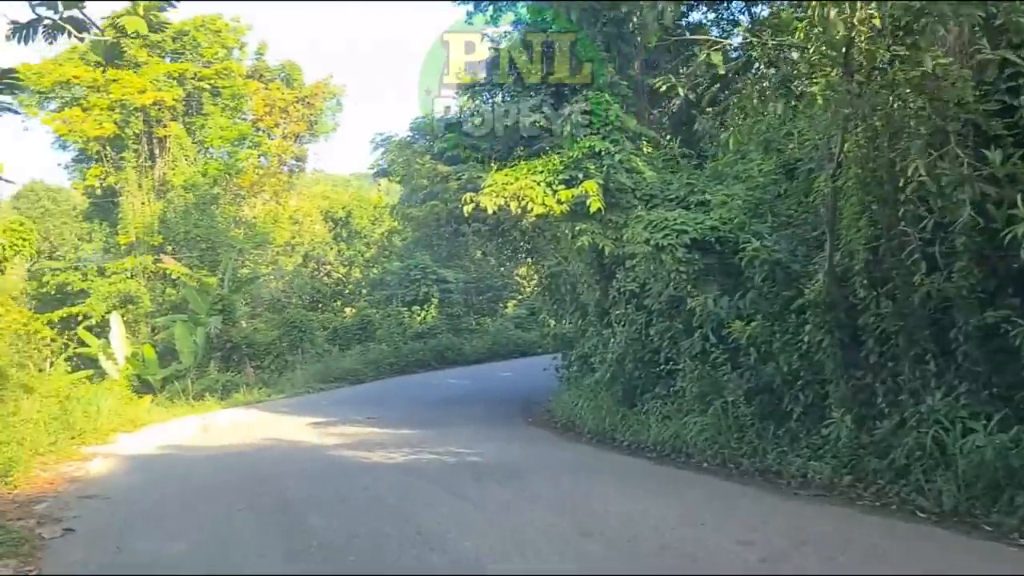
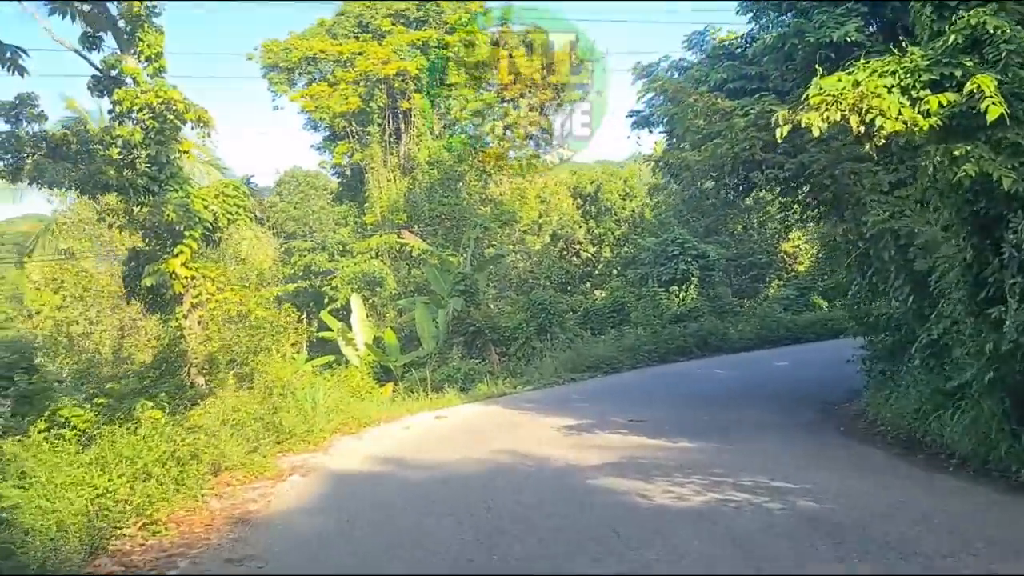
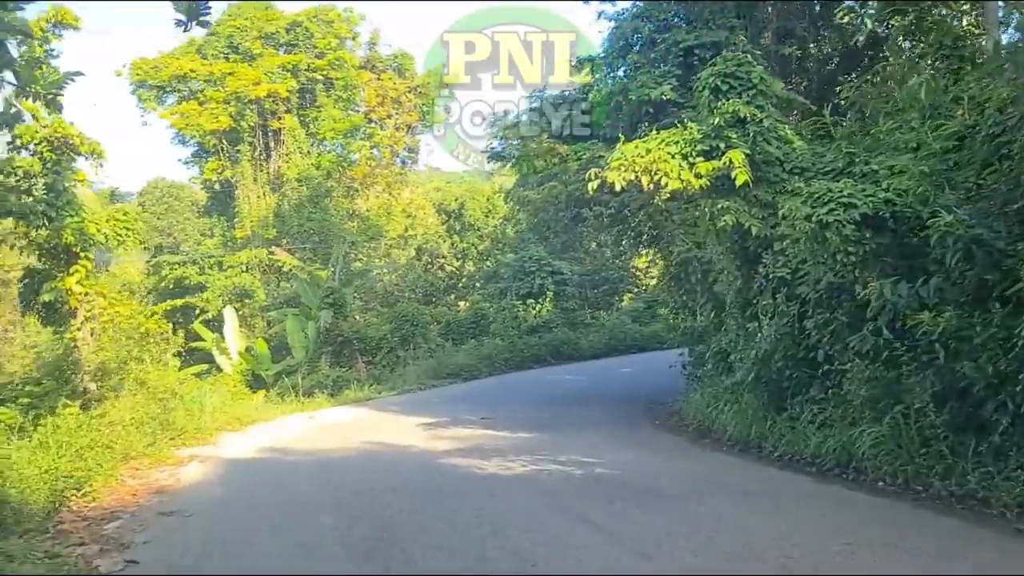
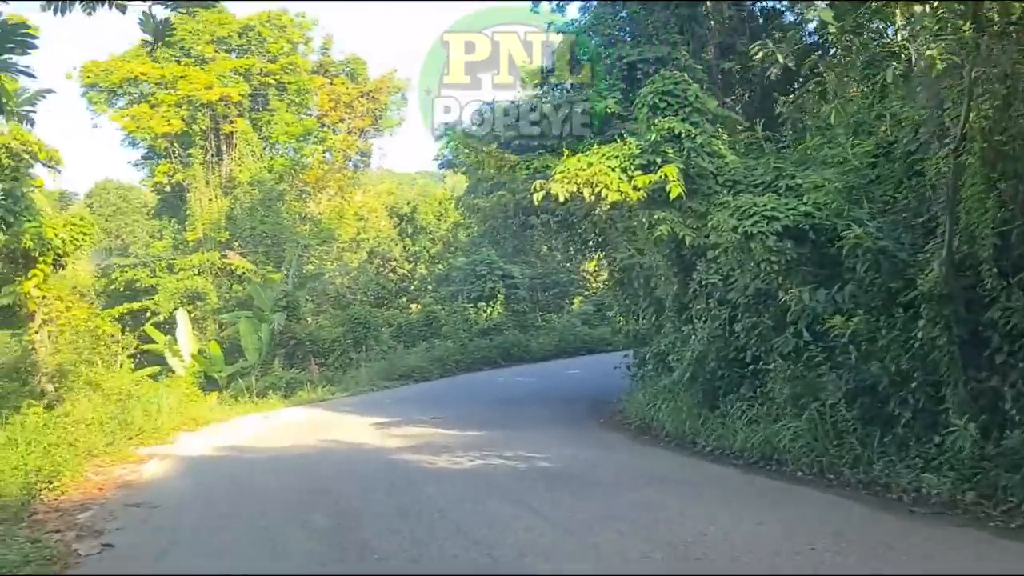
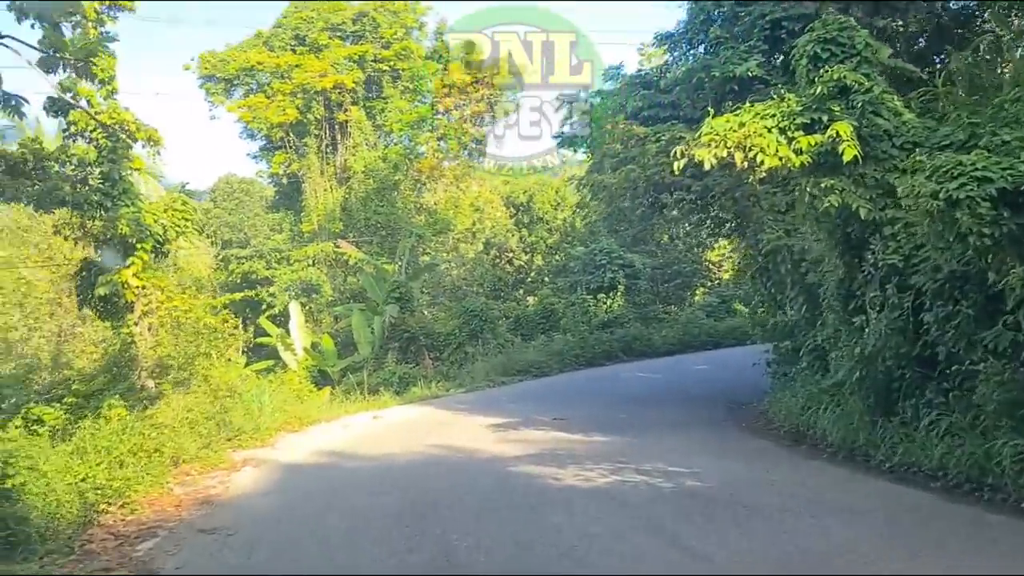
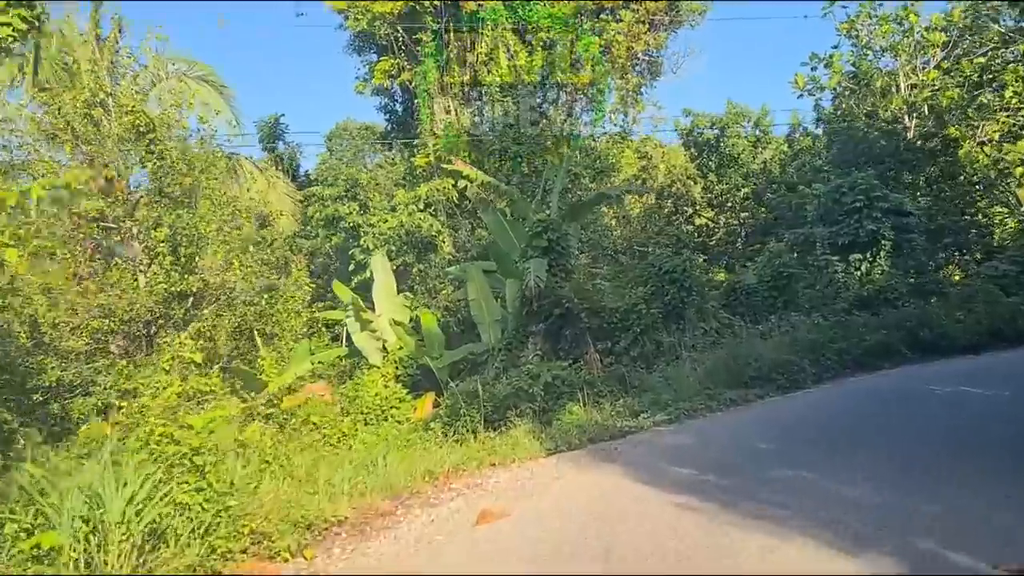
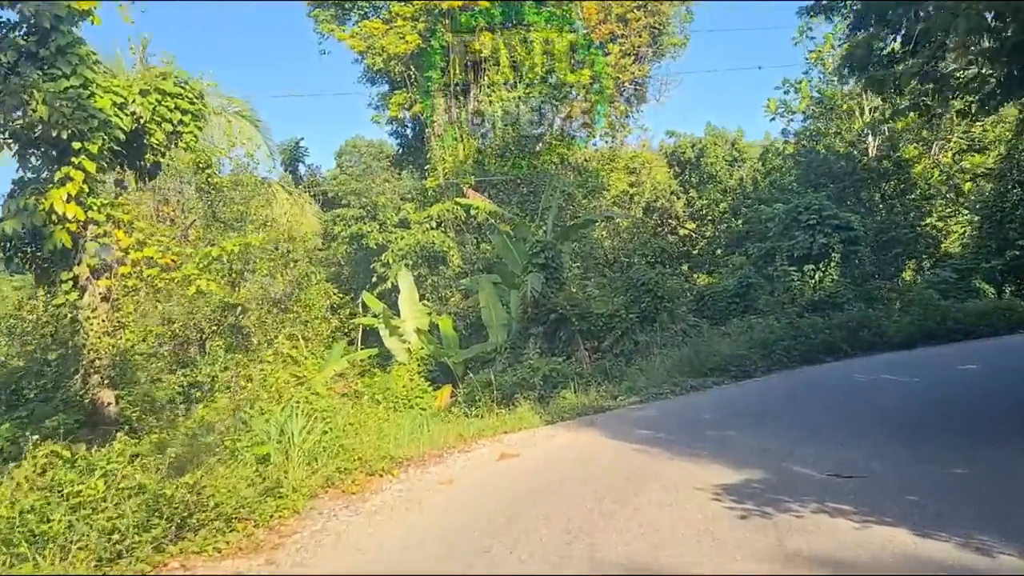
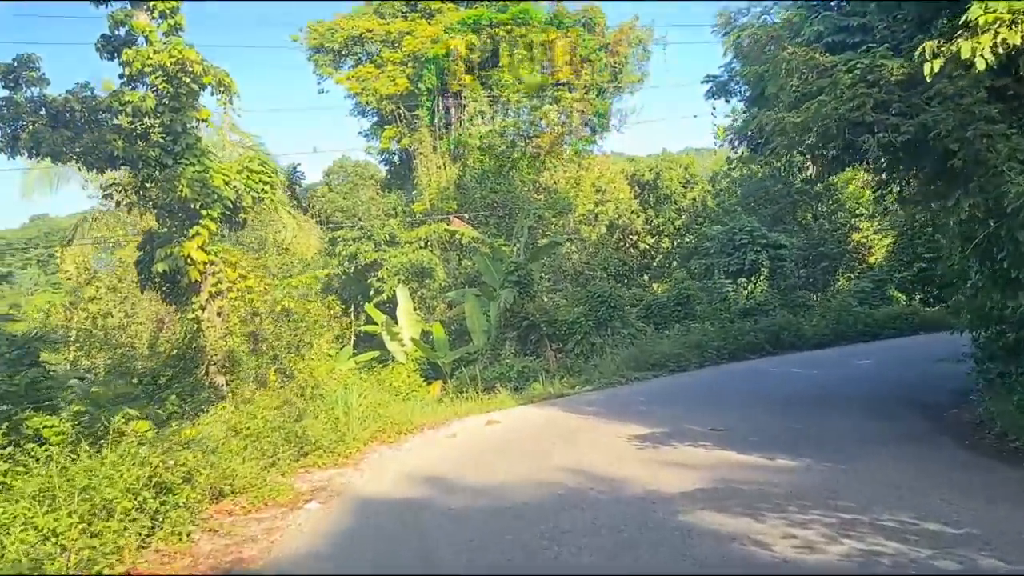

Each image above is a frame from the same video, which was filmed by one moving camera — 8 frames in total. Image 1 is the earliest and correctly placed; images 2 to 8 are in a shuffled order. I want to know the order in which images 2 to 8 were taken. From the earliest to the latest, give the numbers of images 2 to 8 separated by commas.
4, 3, 5, 2, 8, 7, 6
